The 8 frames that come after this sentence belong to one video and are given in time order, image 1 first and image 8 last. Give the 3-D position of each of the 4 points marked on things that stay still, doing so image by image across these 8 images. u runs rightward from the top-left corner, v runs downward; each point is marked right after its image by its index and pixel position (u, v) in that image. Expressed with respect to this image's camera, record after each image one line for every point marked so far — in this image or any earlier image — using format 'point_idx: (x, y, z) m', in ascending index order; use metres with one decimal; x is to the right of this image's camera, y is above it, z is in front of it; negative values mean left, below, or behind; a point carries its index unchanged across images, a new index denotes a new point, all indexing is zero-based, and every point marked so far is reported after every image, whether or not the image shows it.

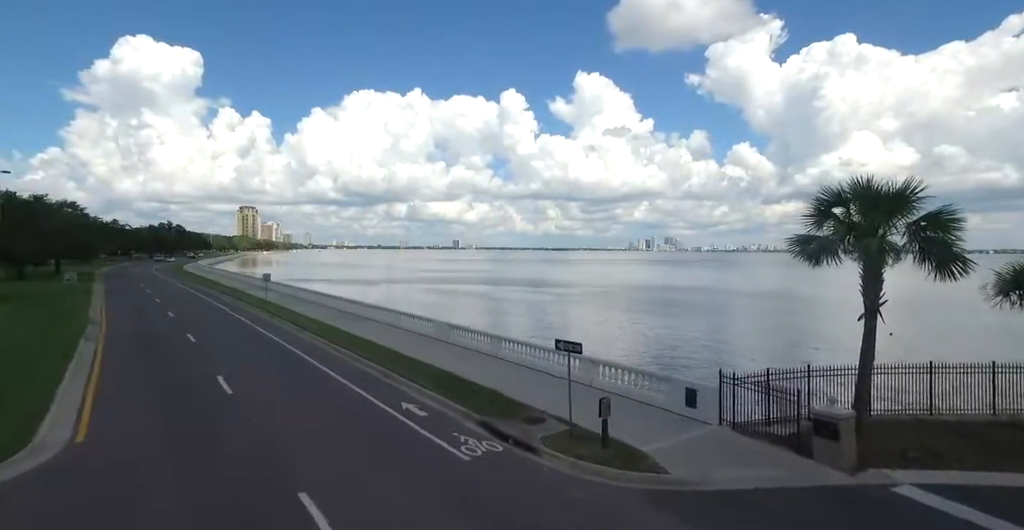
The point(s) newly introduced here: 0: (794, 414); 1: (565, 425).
0: (+3.8, -2.0, +7.1) m
1: (+0.7, -2.3, +7.4) m
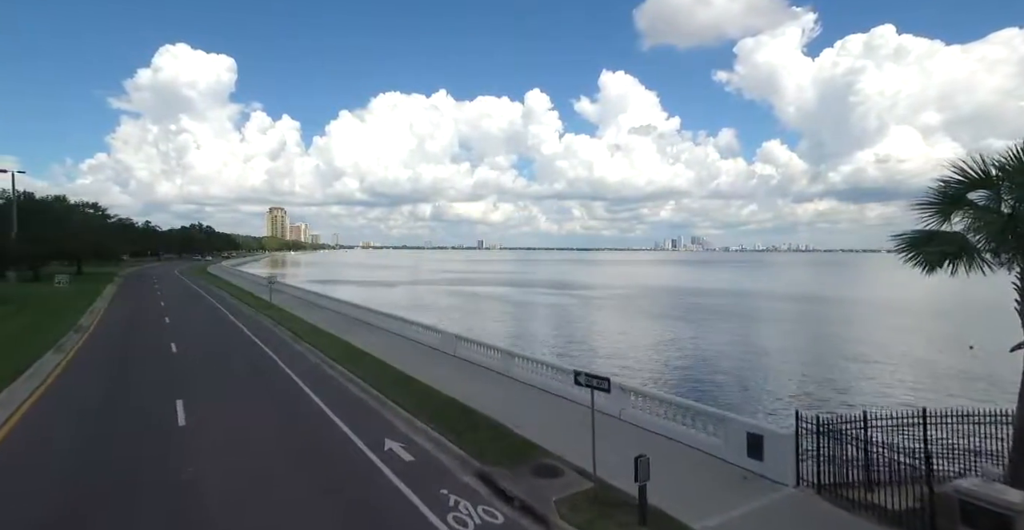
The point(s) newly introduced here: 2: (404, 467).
0: (+3.9, -2.1, +5.2) m
1: (+0.8, -2.3, +5.6) m
2: (-1.4, -2.5, +6.6) m
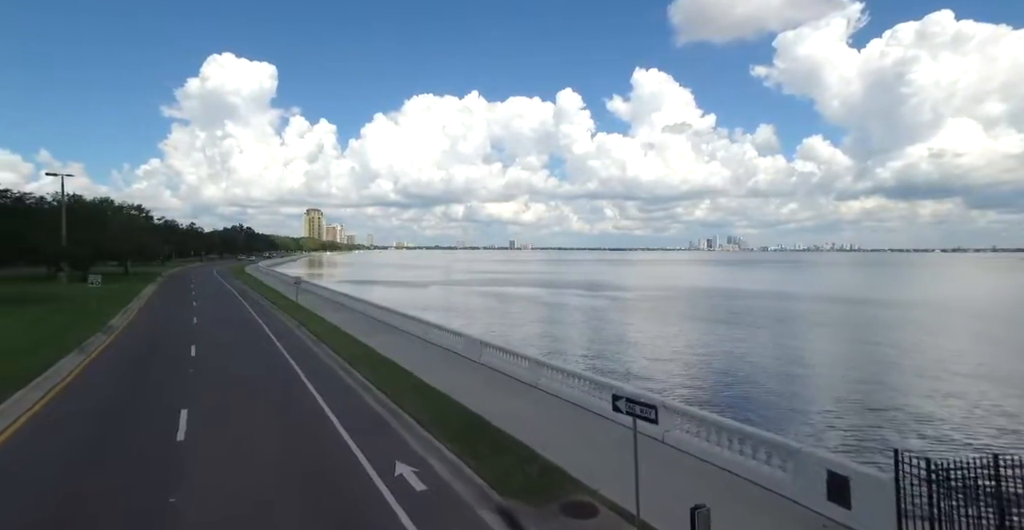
0: (+4.1, -2.1, +4.1) m
1: (+1.1, -2.3, +4.7) m
2: (-1.1, -2.5, +5.8) m
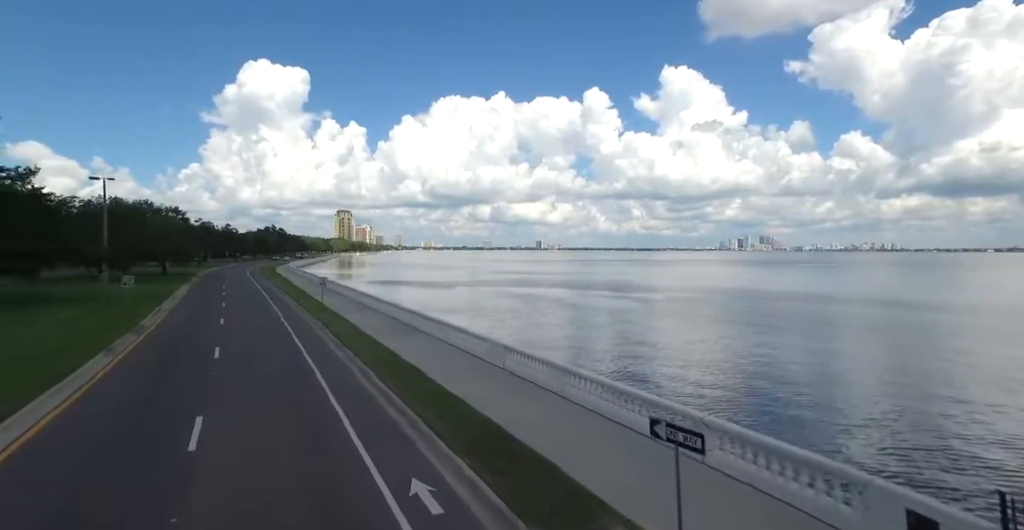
0: (+4.3, -2.1, +3.2) m
1: (+1.4, -2.4, +4.0) m
2: (-0.7, -2.6, +5.2) m
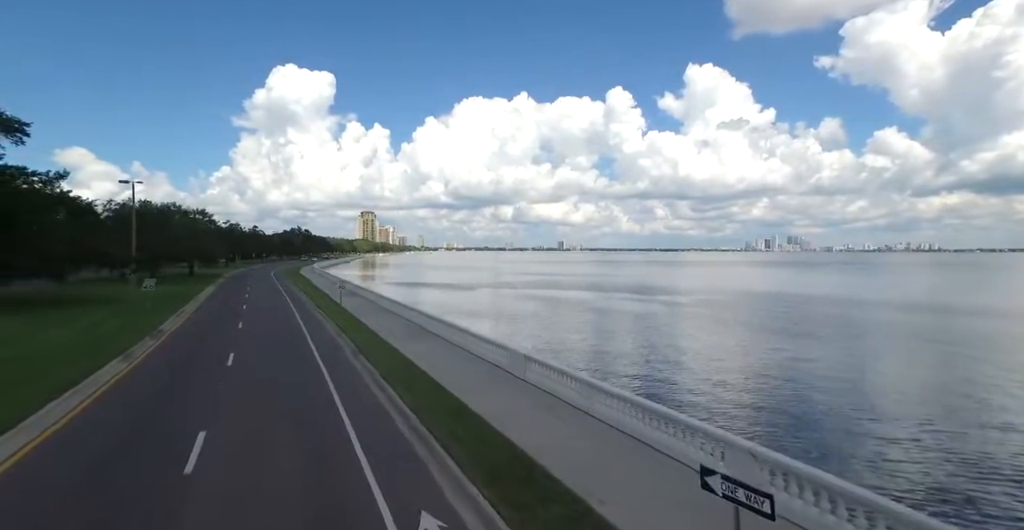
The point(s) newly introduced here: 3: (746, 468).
0: (+4.6, -2.2, +2.2) m
1: (+1.6, -2.4, +3.1) m
2: (-0.4, -2.6, +4.4) m
3: (+2.7, -2.4, +6.1) m
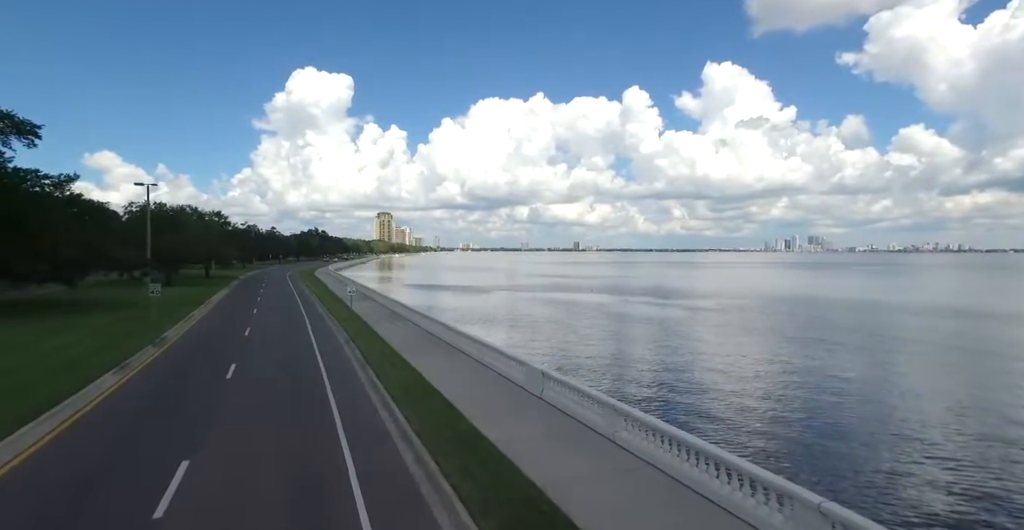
0: (+4.6, -2.3, +1.1) m
1: (+1.7, -2.6, +2.1) m
2: (-0.3, -2.8, +3.5) m
3: (+2.9, -2.5, +5.1) m
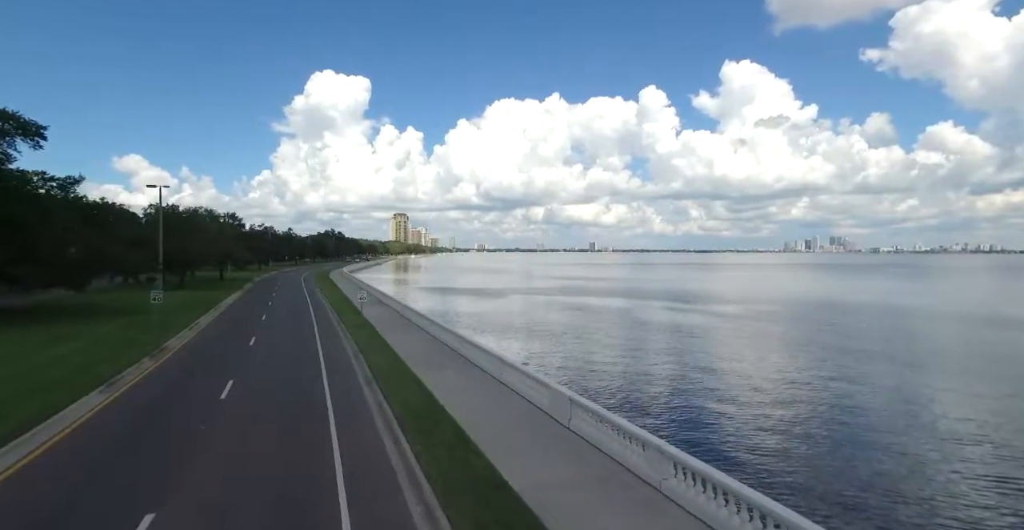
0: (+4.7, -2.5, -0.1) m
1: (+1.9, -2.7, +0.9) m
2: (-0.1, -2.9, +2.4) m
3: (+3.1, -2.7, +3.9) m
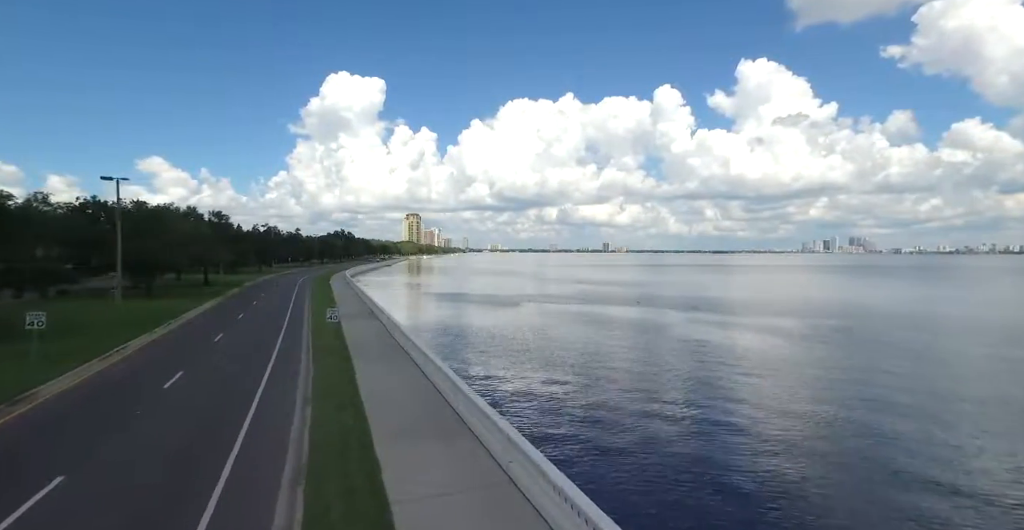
0: (+3.9, -2.8, -2.6) m
1: (+1.1, -3.0, -1.4) m
2: (-0.8, -3.2, 0.0) m
3: (+2.4, -3.0, +1.5) m
